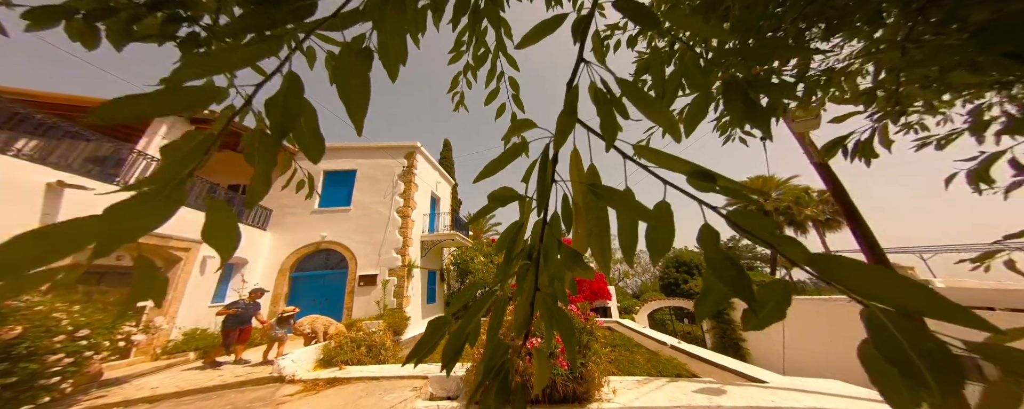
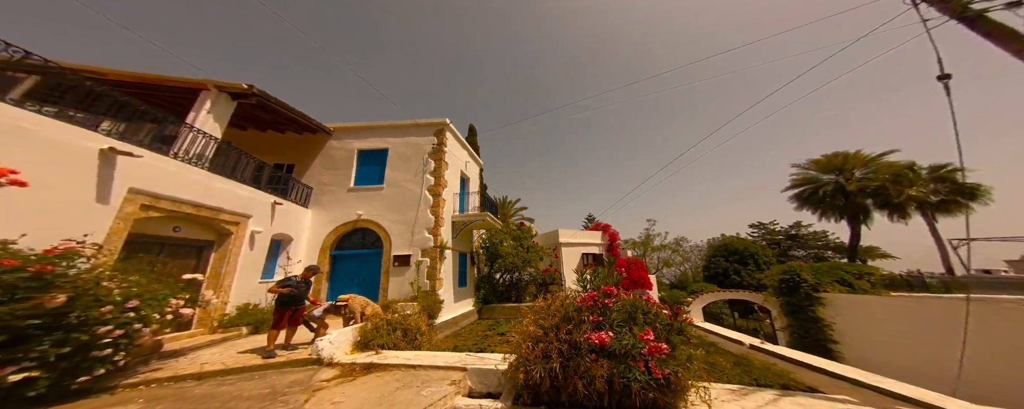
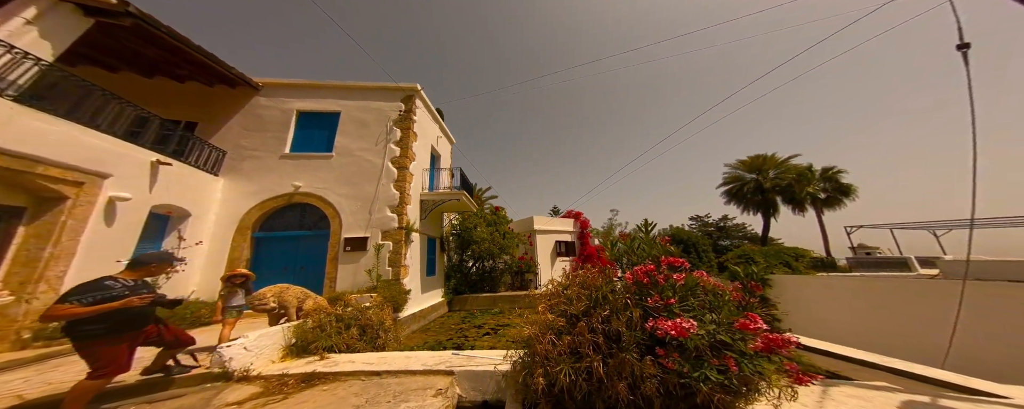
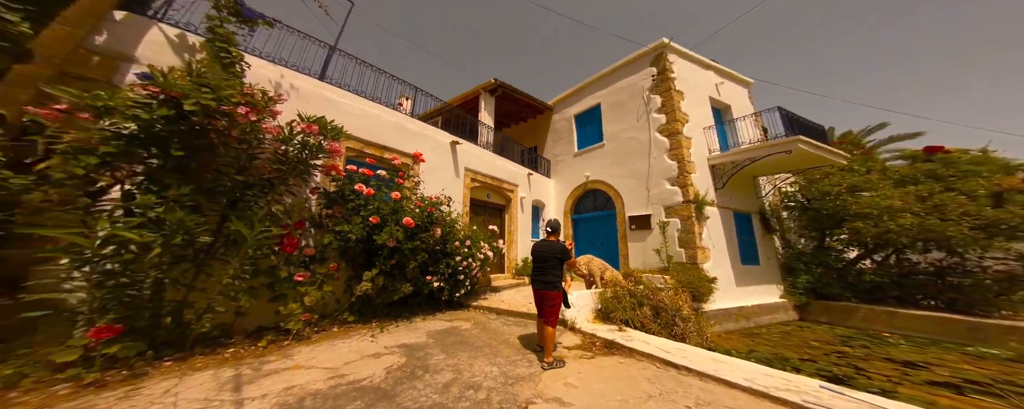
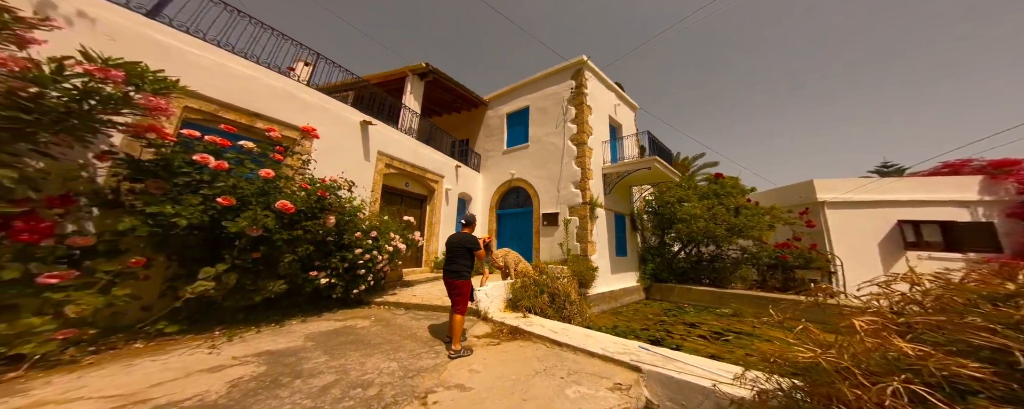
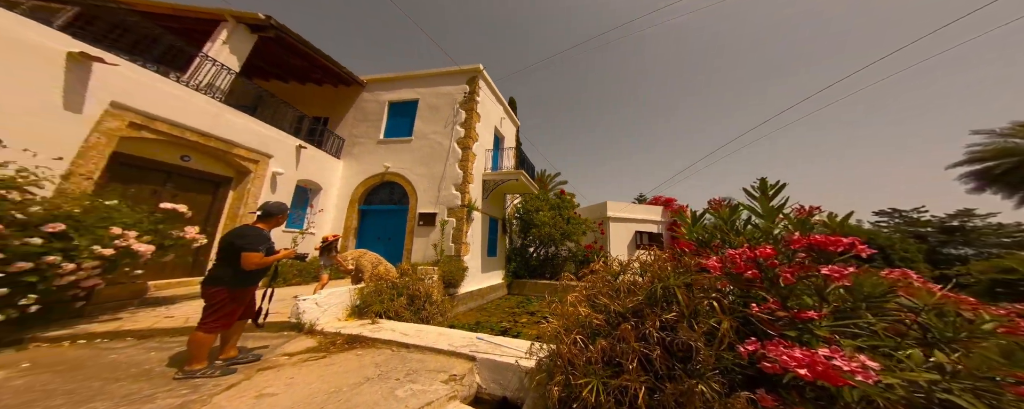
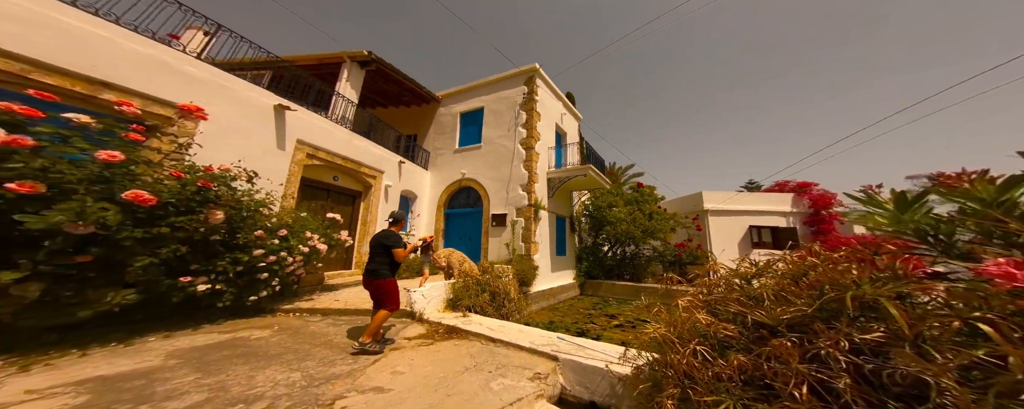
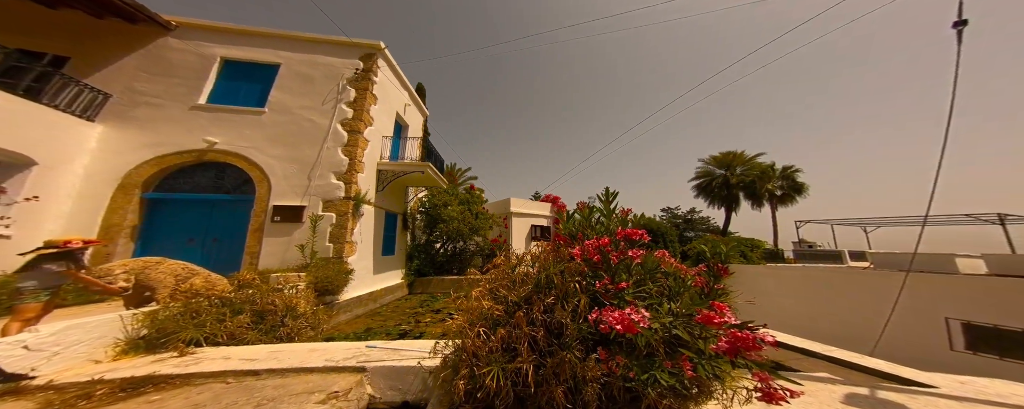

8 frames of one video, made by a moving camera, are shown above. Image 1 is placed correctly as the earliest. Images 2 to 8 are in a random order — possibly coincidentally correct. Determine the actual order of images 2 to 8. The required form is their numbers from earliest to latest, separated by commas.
2, 3, 8, 6, 7, 5, 4
